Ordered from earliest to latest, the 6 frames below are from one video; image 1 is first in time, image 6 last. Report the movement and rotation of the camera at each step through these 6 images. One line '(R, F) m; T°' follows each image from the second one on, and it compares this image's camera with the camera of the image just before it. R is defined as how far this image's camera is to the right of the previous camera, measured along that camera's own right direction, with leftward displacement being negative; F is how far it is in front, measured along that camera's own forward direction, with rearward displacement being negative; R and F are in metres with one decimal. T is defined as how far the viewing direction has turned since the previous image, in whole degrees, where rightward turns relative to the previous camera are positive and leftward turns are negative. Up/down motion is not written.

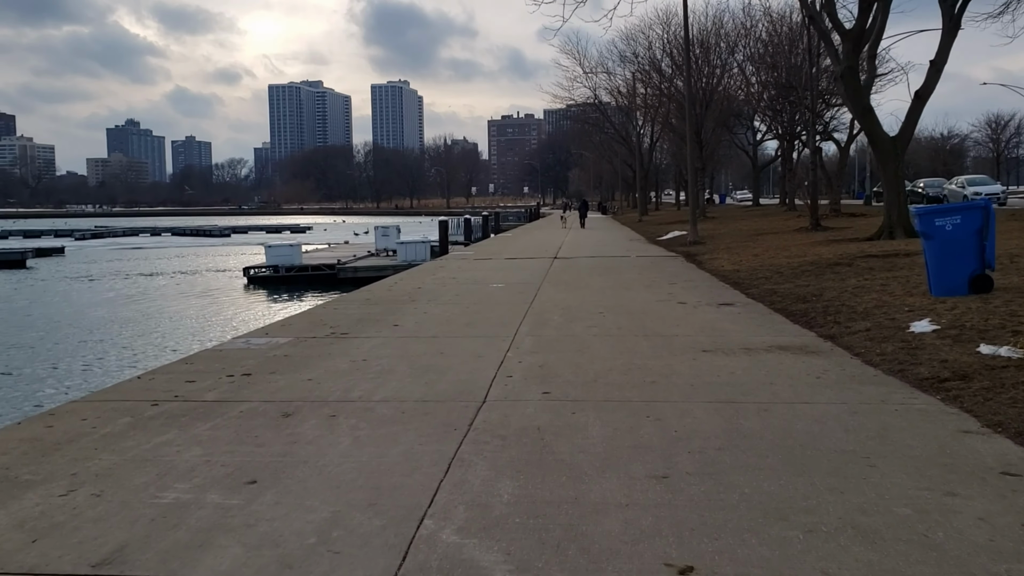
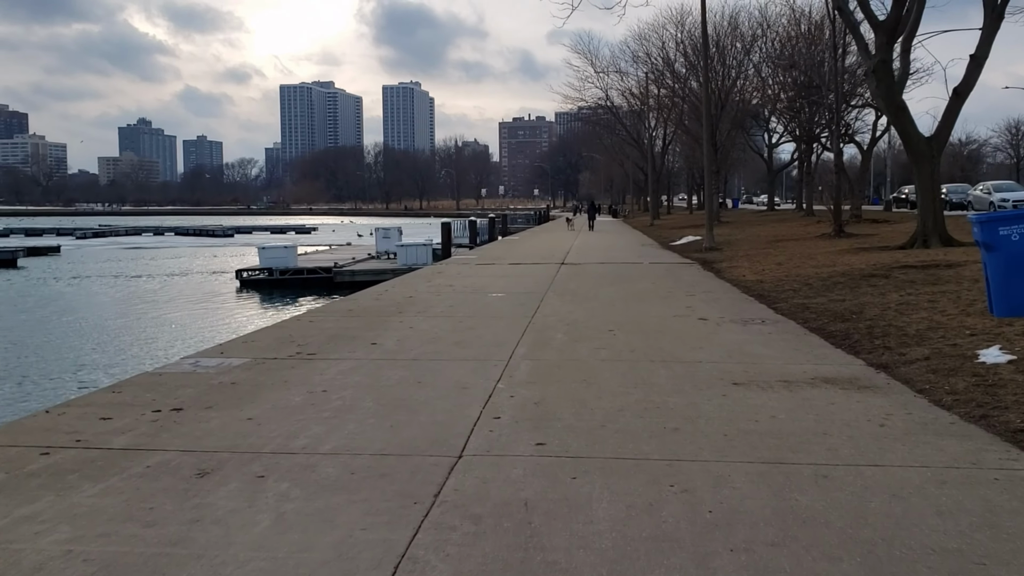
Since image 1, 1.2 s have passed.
(+0.1, +1.6) m; -1°
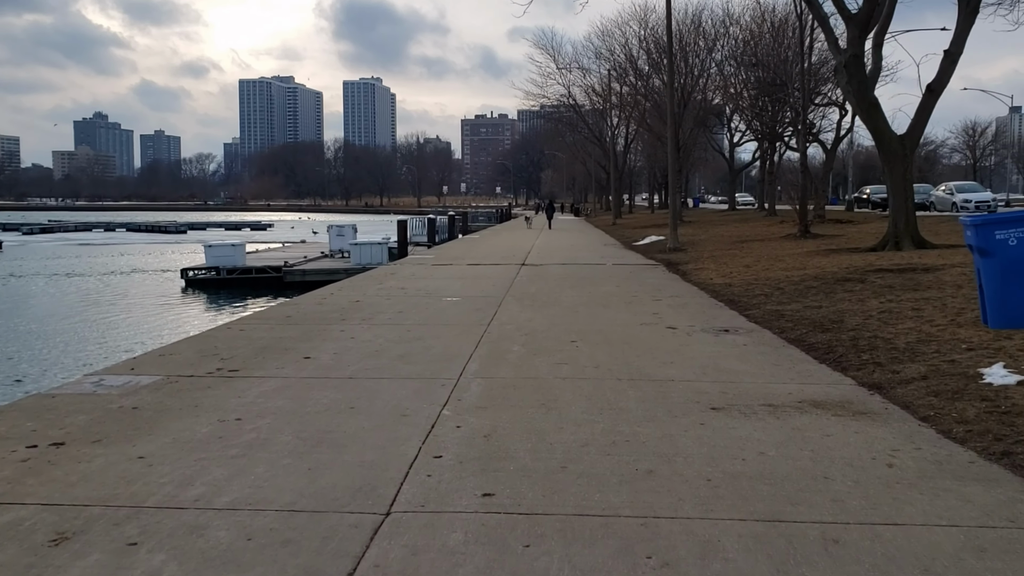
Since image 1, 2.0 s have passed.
(+0.1, +1.1) m; +2°
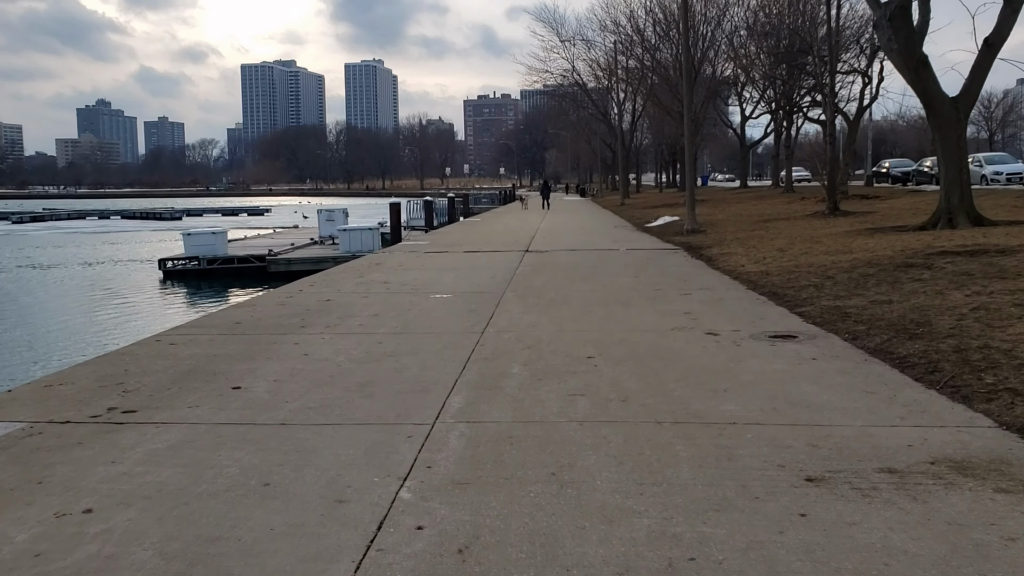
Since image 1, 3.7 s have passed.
(+0.1, +2.3) m; 0°
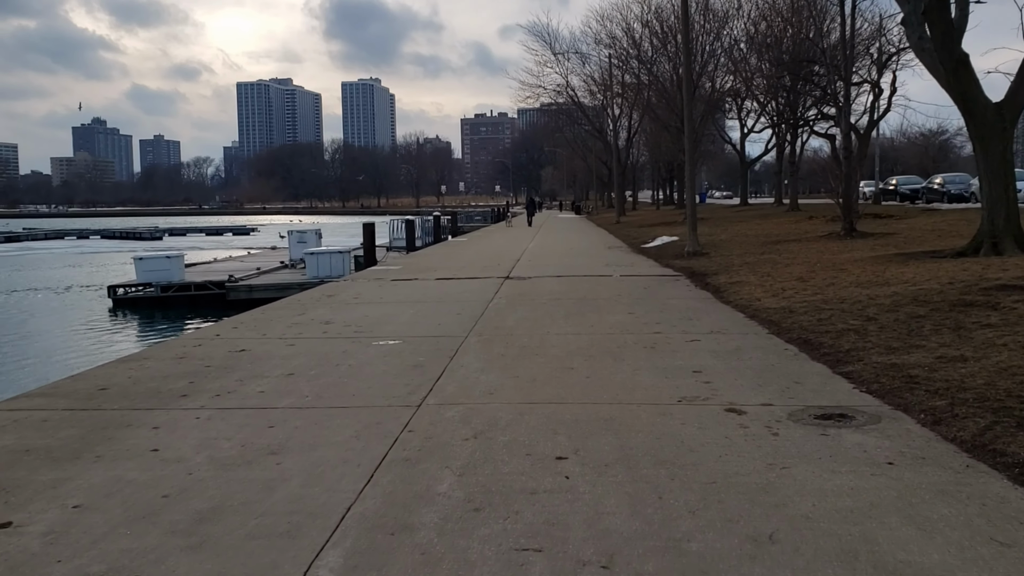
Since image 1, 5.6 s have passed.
(+0.4, +2.5) m; 0°
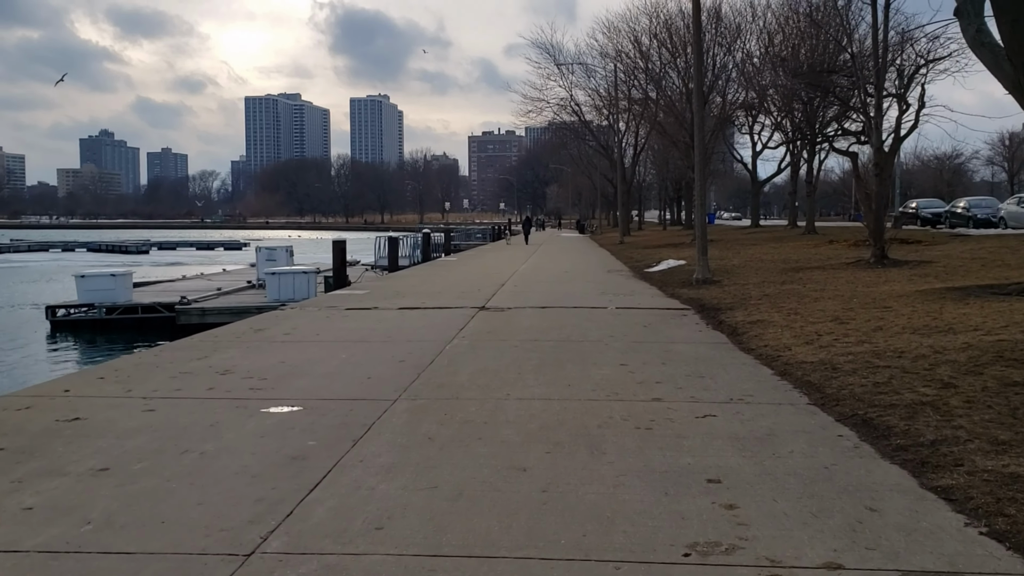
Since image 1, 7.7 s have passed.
(+0.5, +2.8) m; 0°
